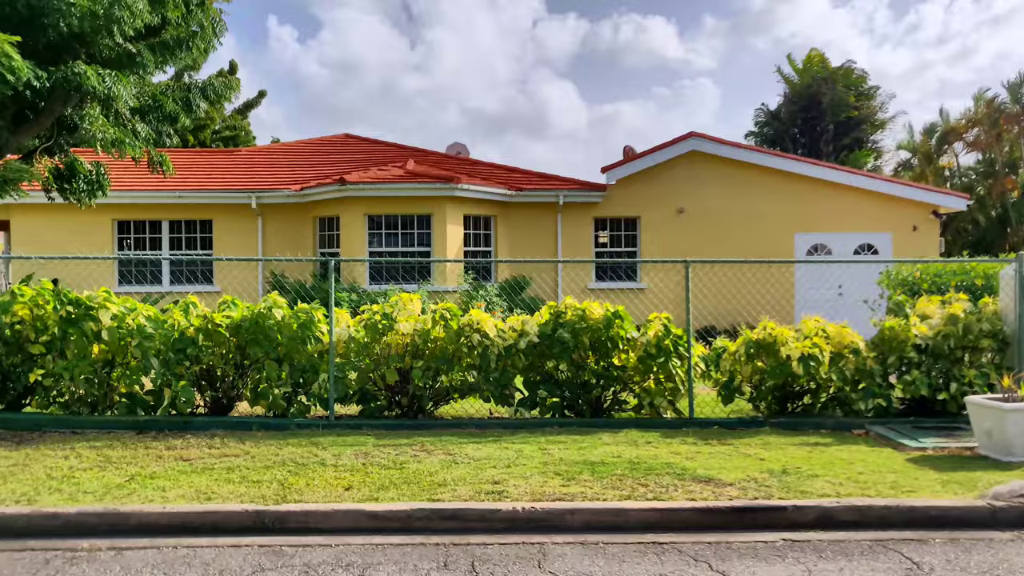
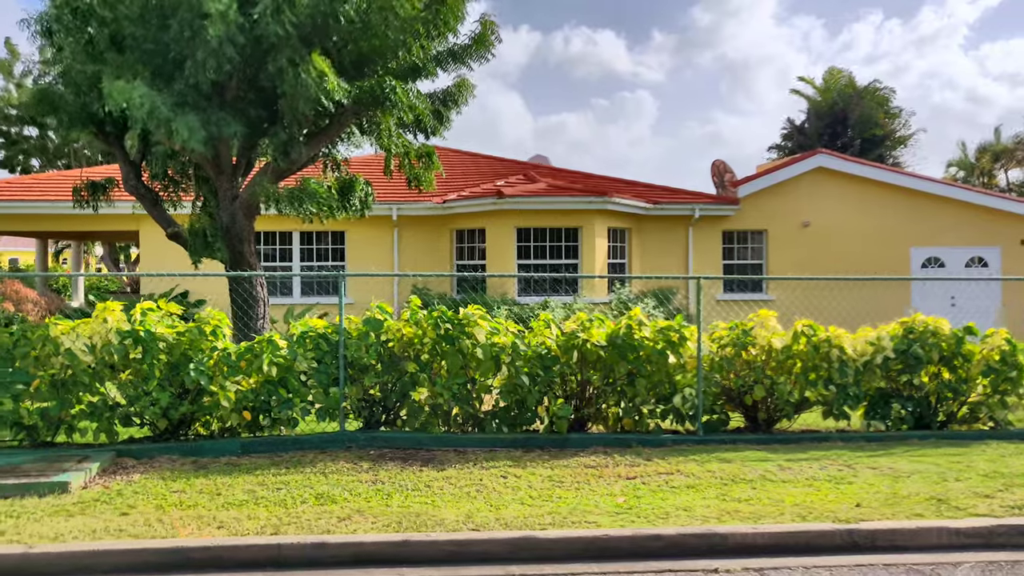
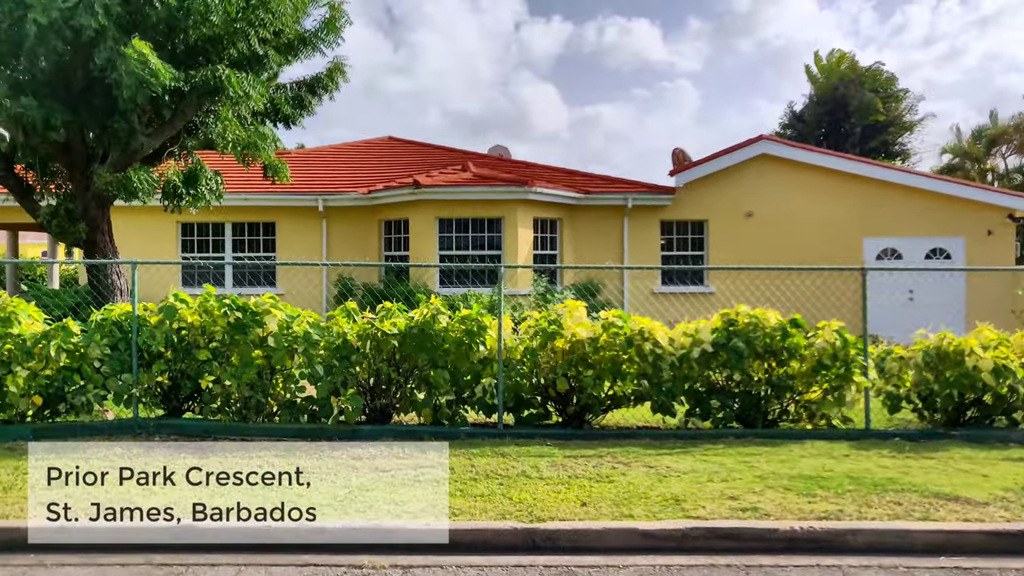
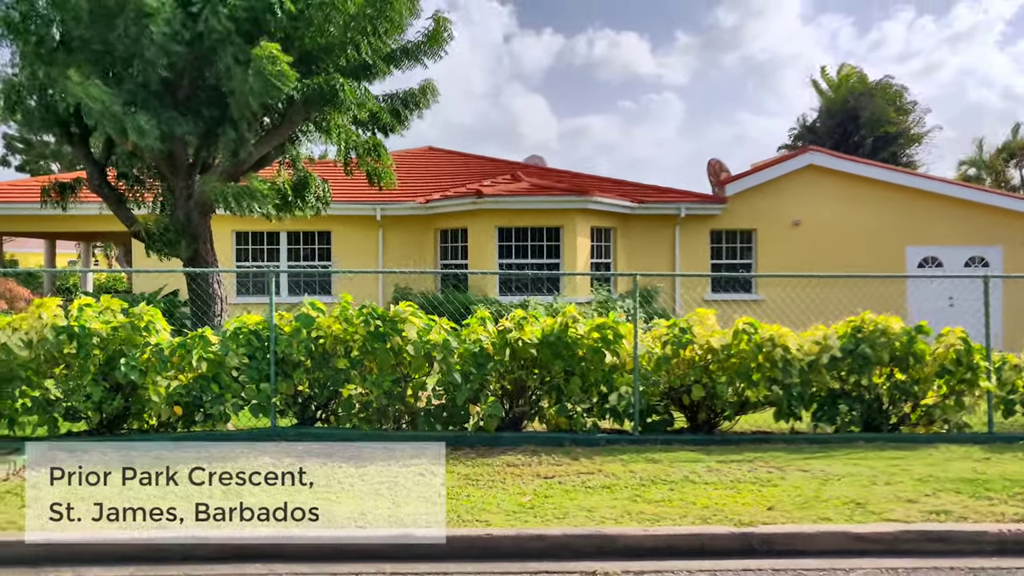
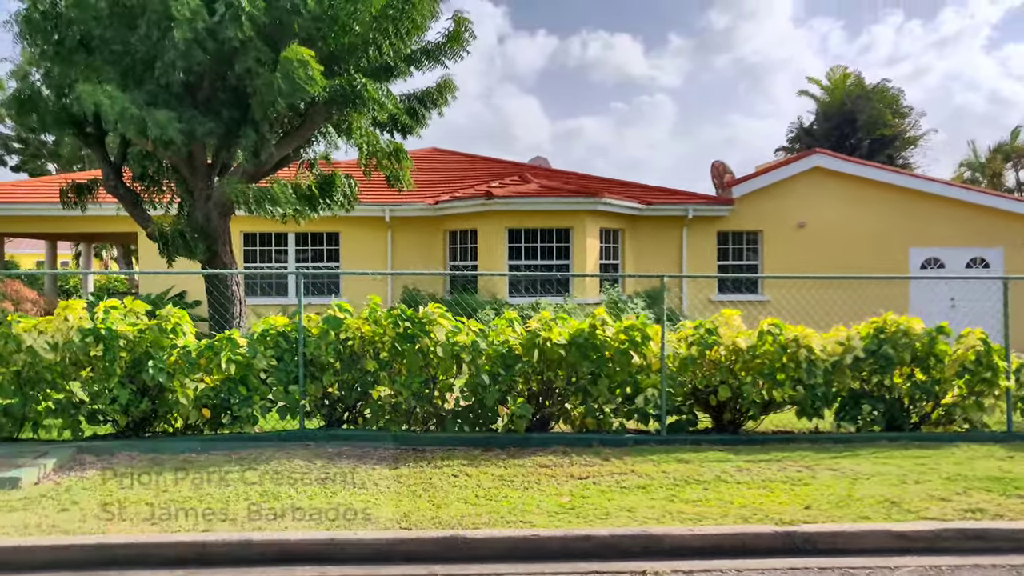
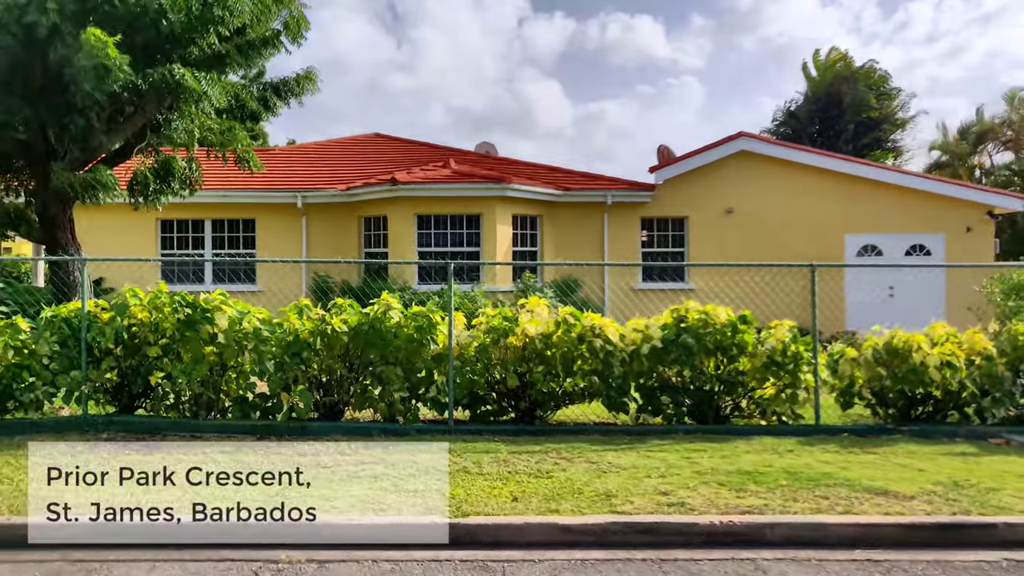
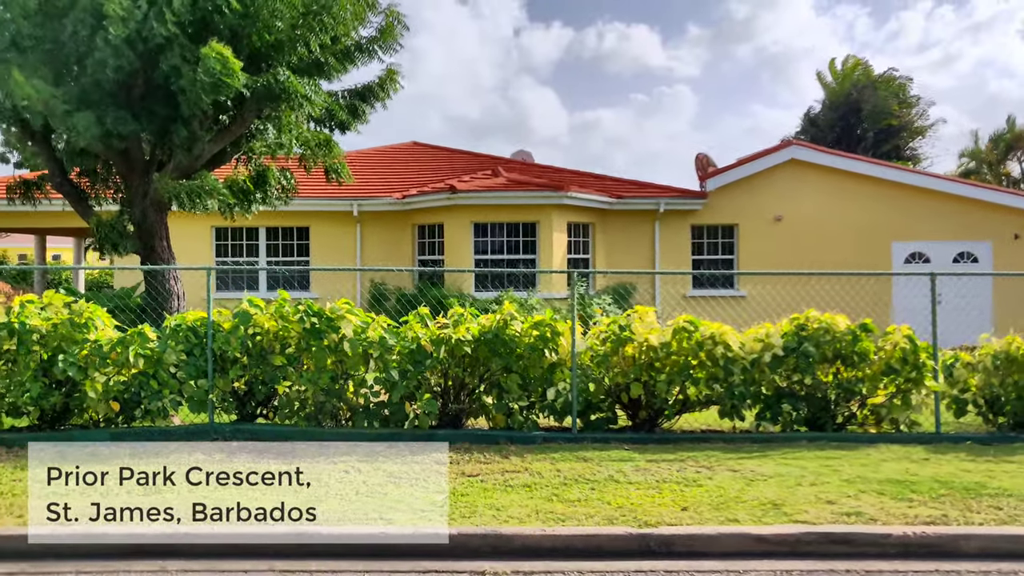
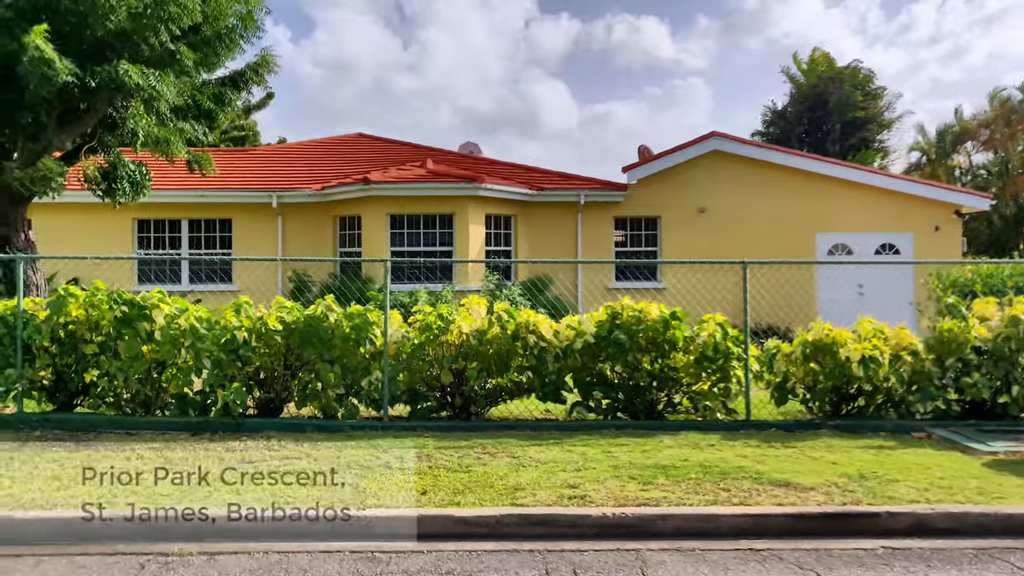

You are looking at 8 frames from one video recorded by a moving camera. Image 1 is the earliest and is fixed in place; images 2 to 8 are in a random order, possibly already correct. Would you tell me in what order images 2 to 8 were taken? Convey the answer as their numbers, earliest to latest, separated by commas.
8, 6, 3, 7, 4, 5, 2
